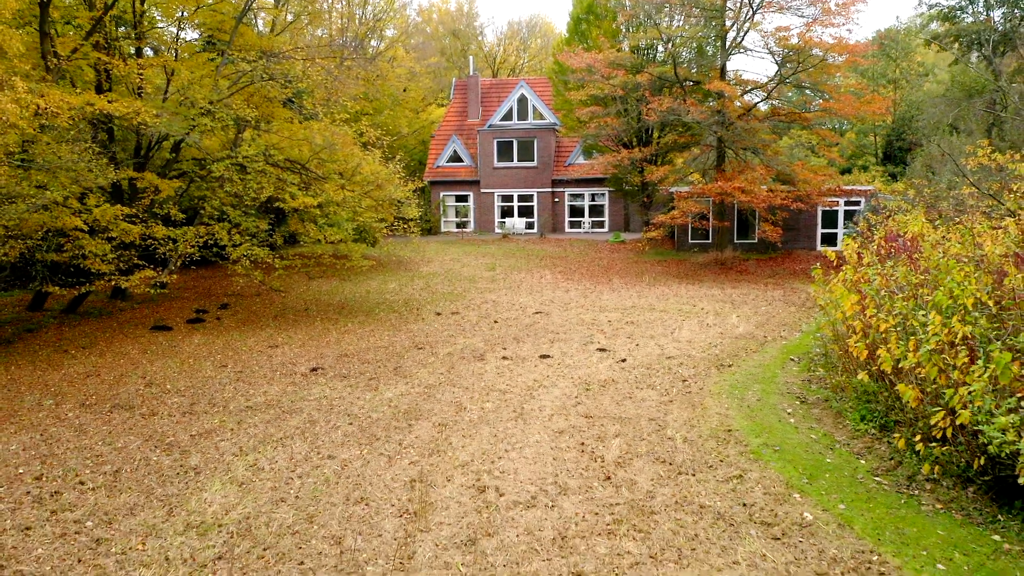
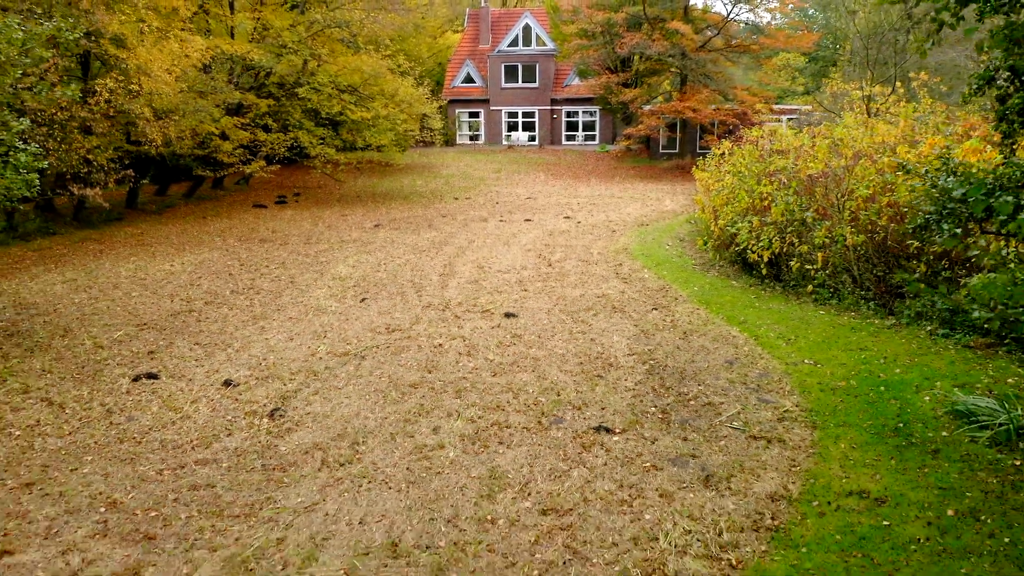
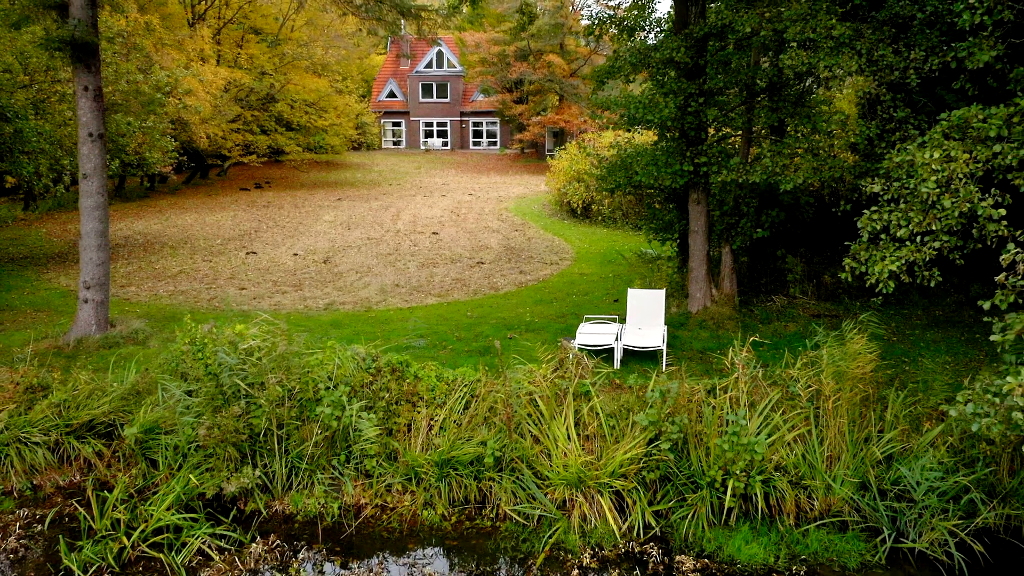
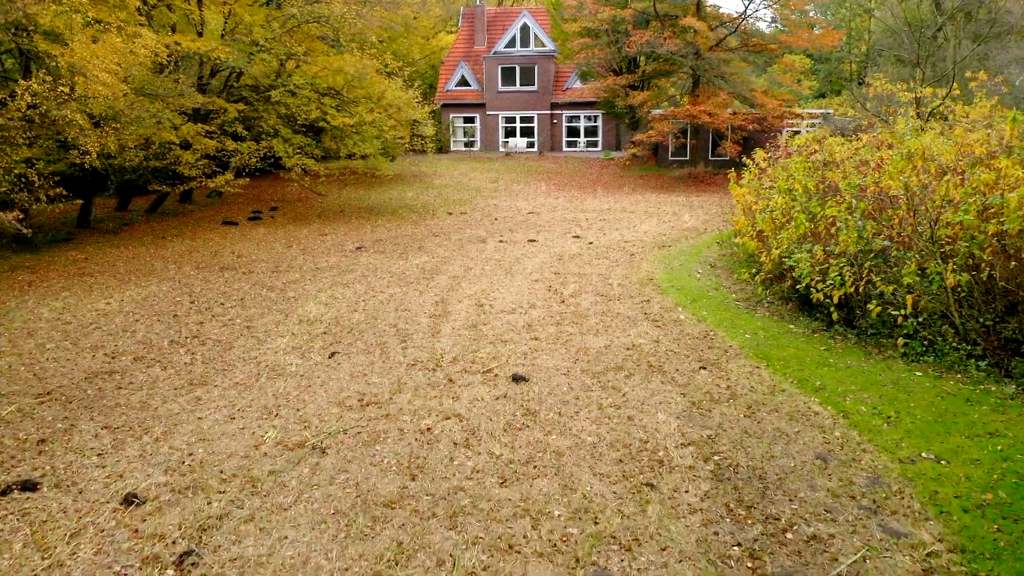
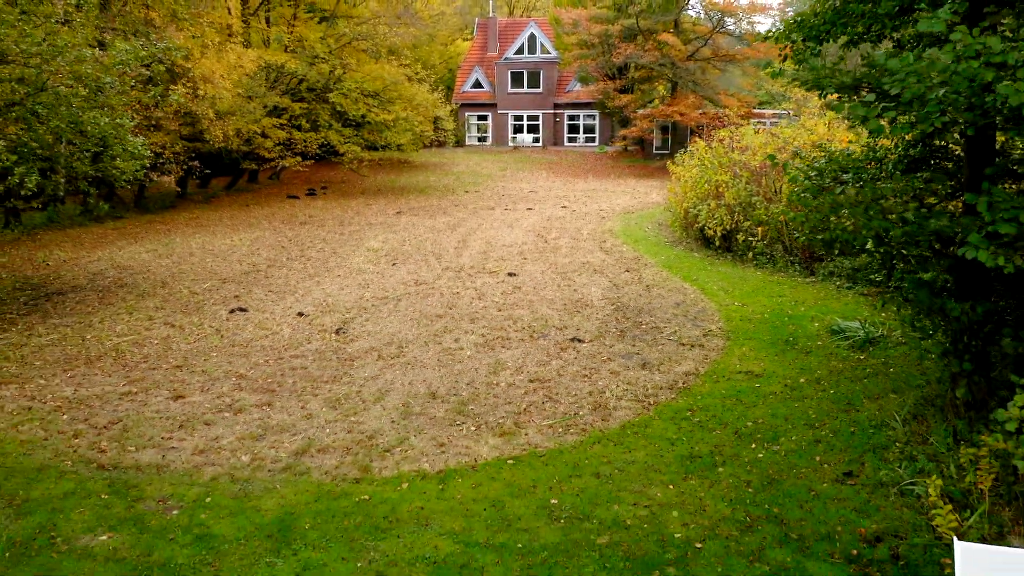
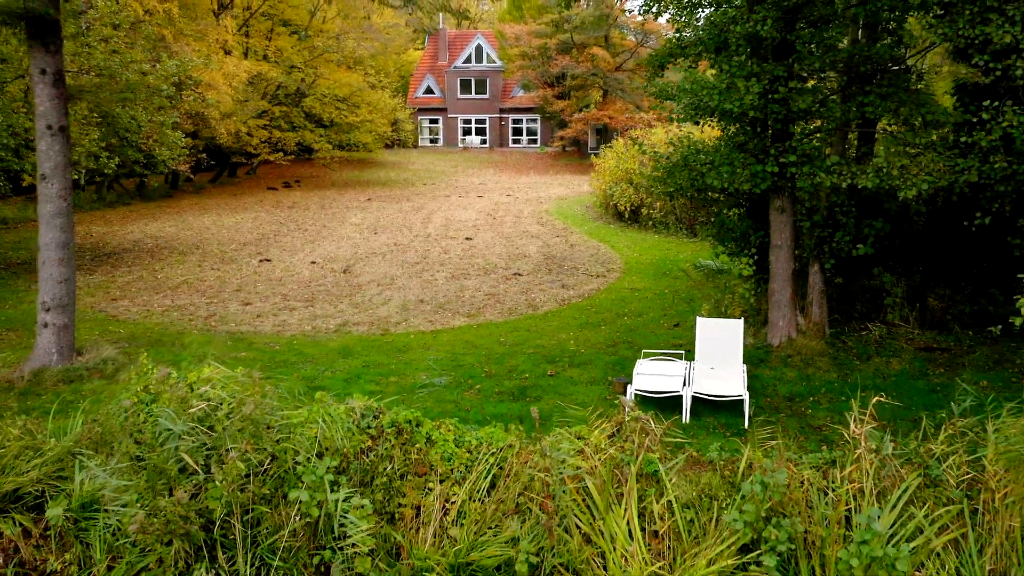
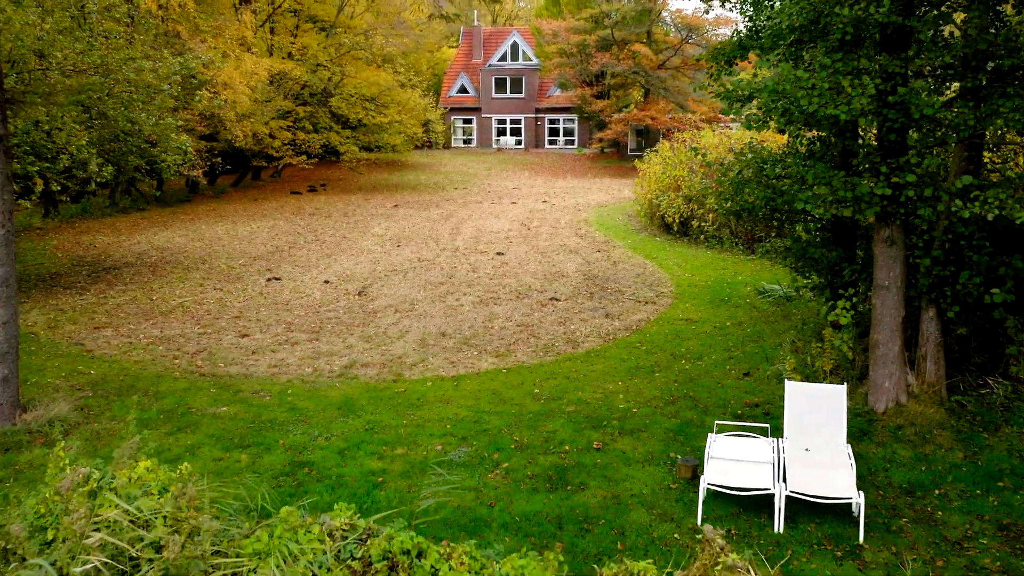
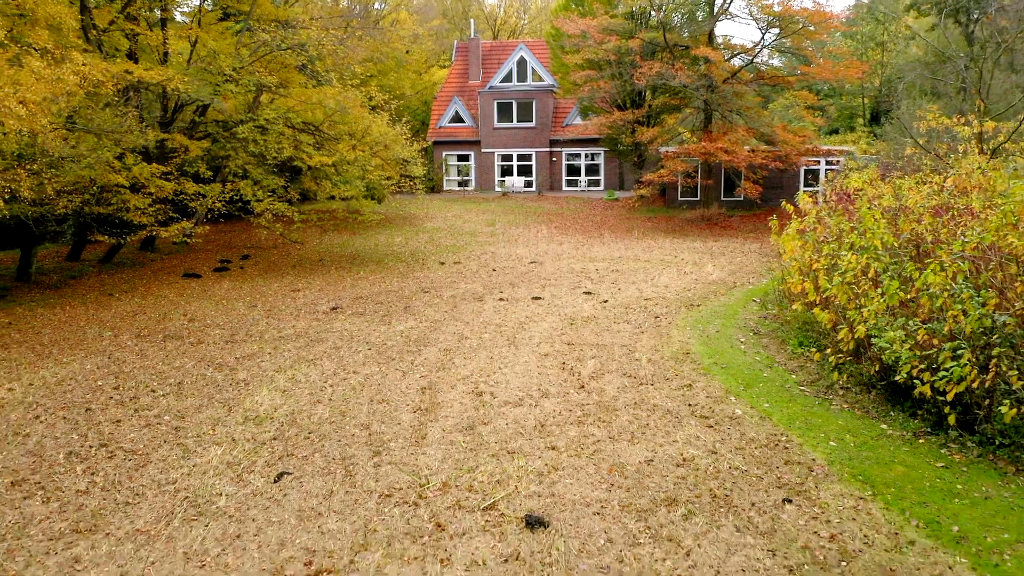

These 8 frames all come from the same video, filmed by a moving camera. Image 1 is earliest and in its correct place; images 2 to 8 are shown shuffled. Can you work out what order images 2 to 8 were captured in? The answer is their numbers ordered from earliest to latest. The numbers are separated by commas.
8, 4, 2, 5, 7, 6, 3
